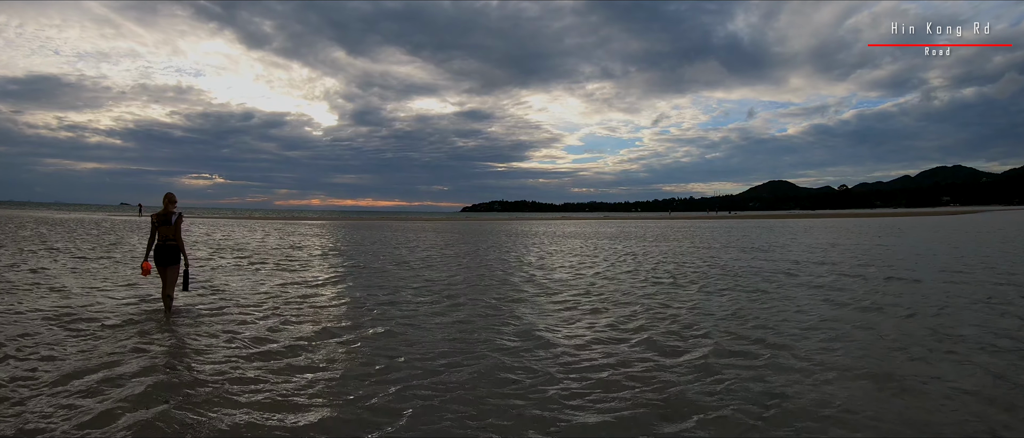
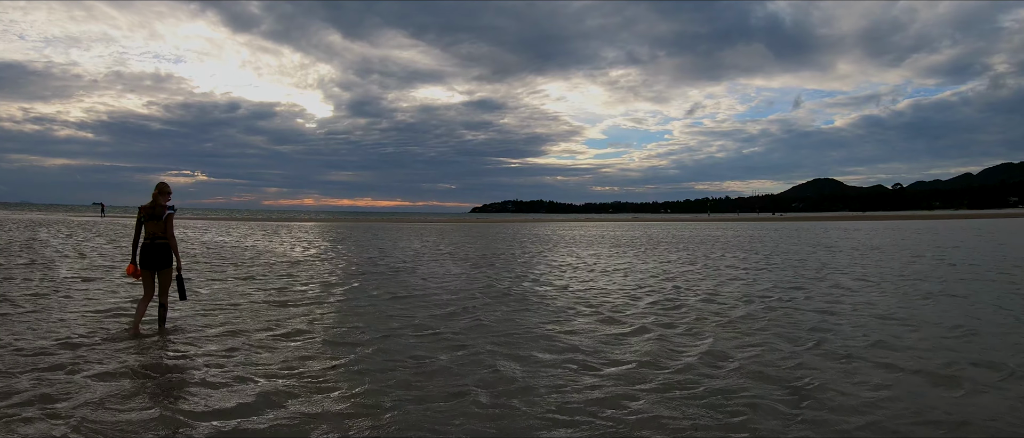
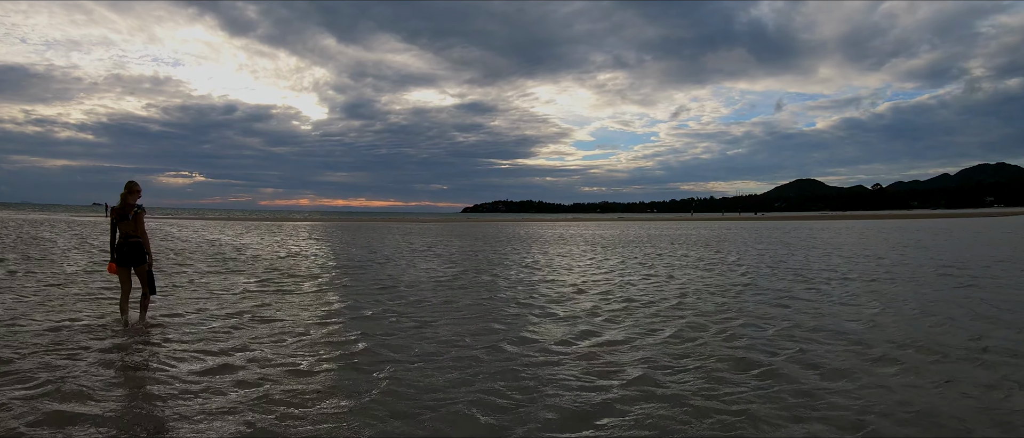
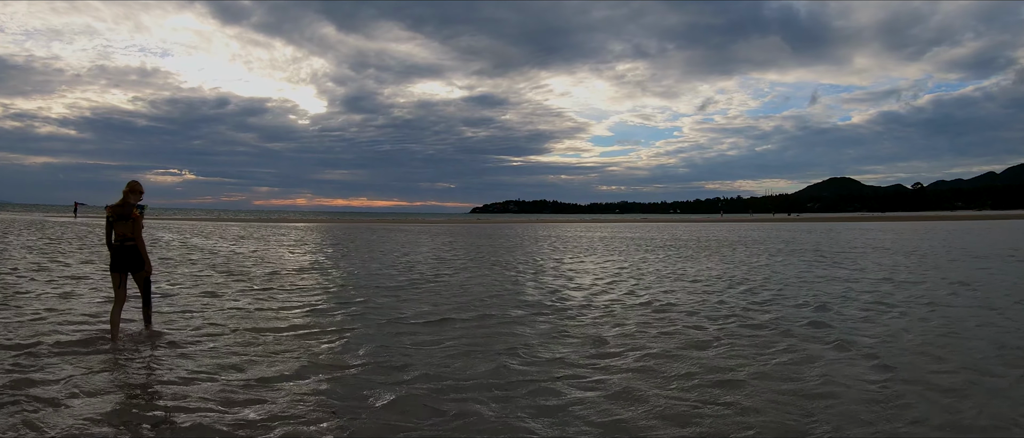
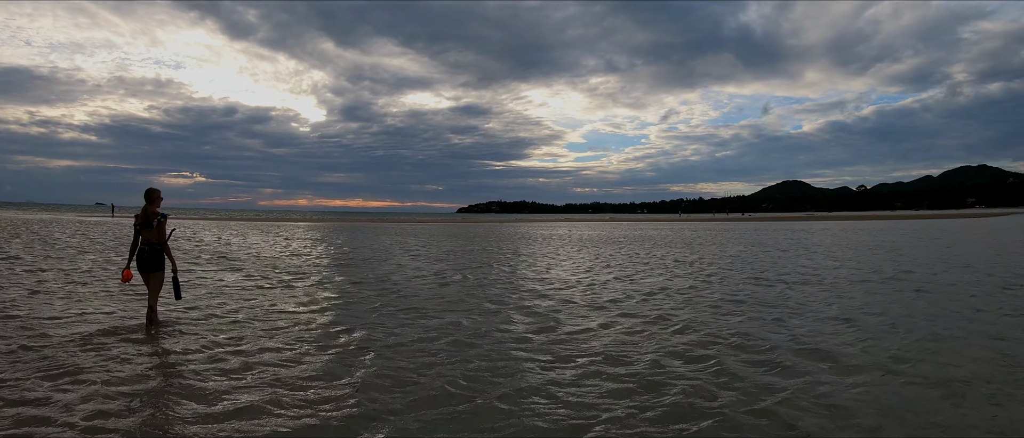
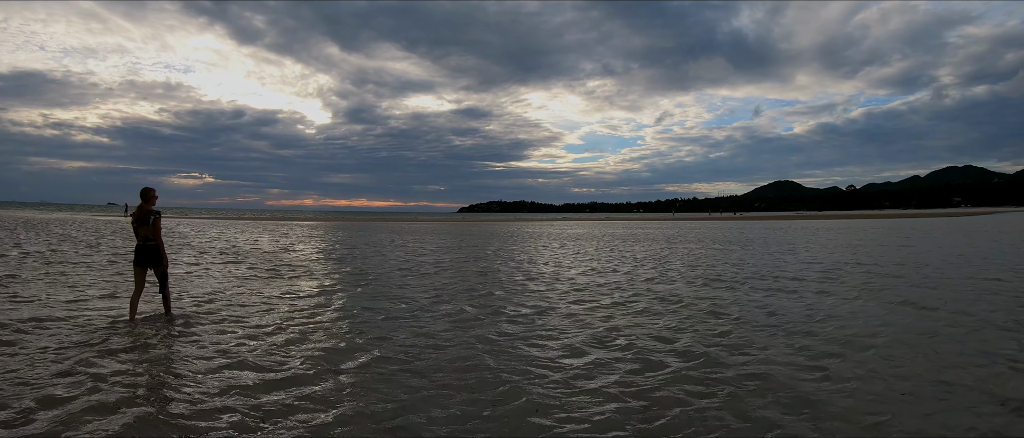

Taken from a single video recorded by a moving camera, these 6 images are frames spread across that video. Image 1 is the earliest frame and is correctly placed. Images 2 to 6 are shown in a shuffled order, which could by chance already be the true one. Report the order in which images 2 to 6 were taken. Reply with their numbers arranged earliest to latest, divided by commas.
6, 5, 3, 2, 4
